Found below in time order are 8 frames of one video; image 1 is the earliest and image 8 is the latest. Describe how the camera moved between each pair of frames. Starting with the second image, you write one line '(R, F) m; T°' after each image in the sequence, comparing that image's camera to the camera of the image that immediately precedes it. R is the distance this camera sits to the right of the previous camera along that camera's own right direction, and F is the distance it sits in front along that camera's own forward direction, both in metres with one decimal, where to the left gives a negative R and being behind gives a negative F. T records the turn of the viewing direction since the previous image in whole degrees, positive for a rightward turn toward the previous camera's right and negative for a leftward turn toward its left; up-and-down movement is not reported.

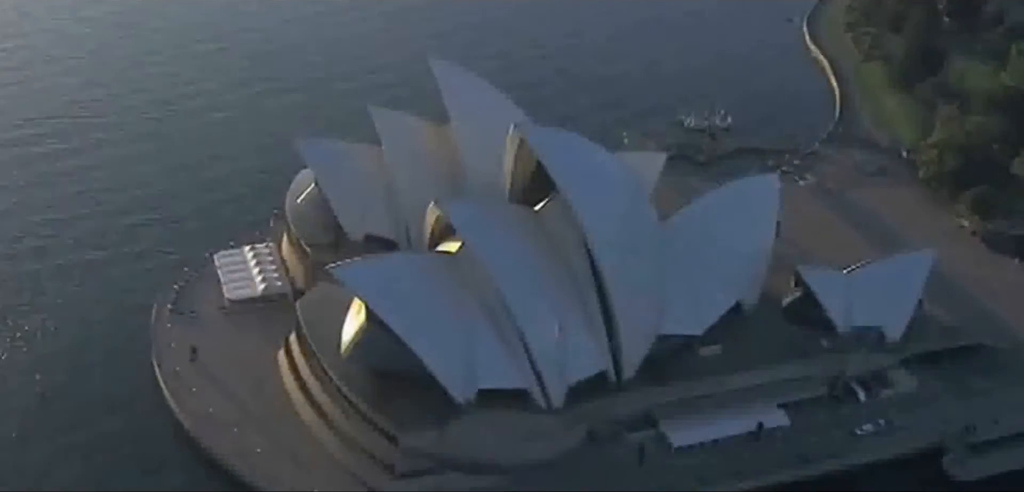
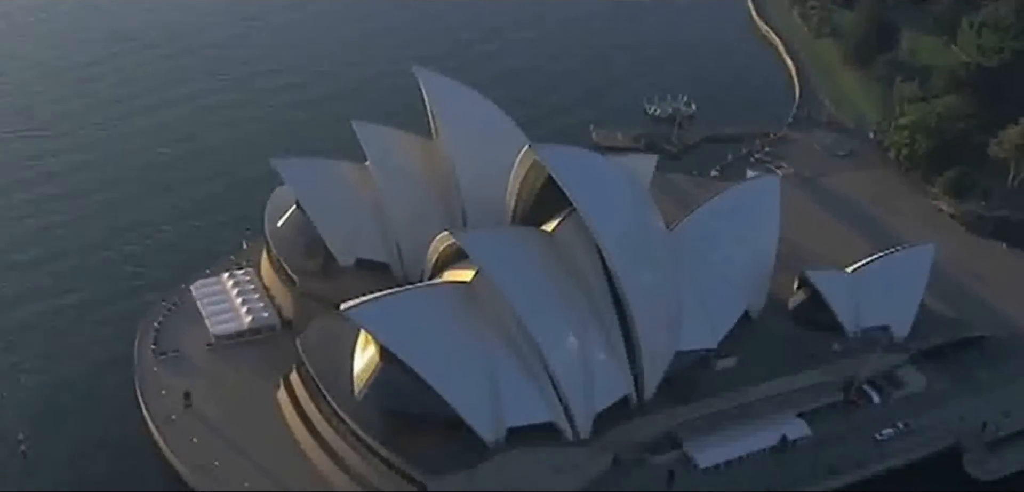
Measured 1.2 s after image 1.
(-4.0, +2.3) m; +5°
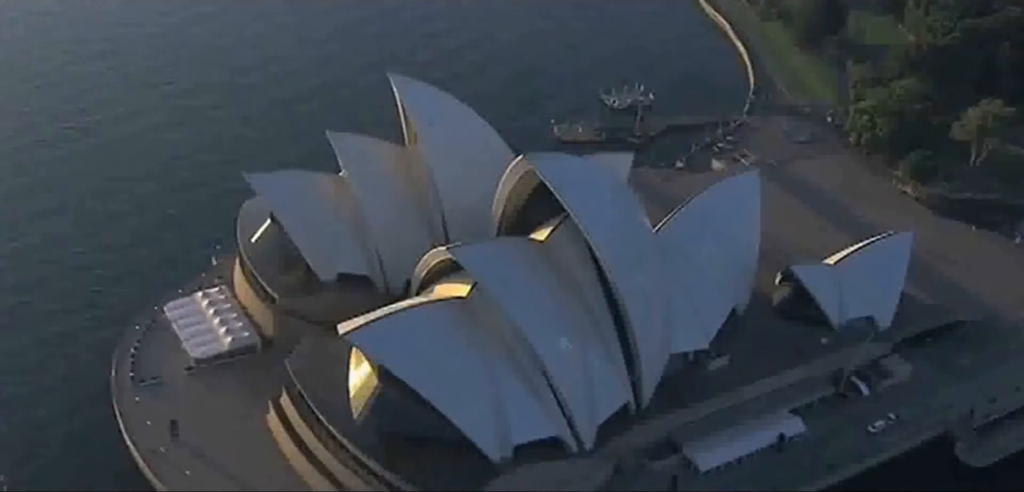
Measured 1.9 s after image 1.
(-2.5, +1.0) m; +4°
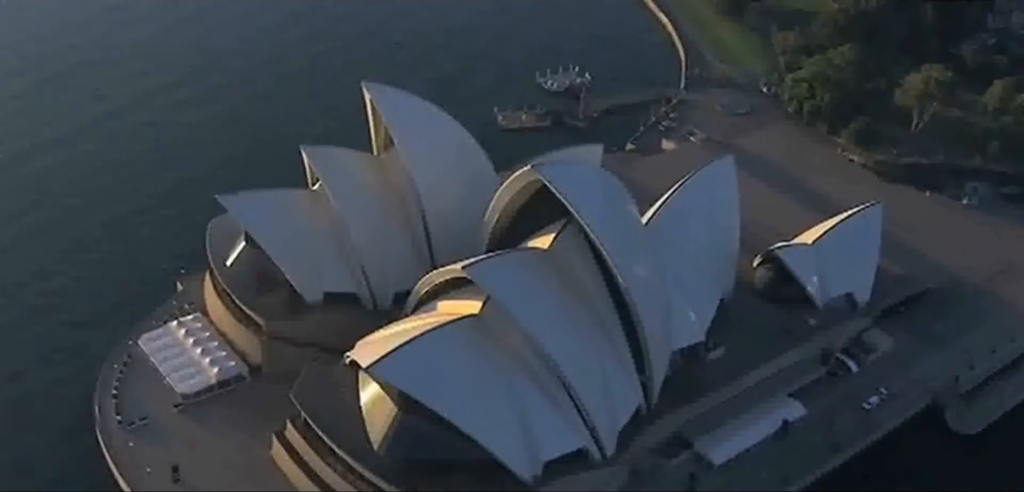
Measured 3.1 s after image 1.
(-4.5, +1.3) m; +6°
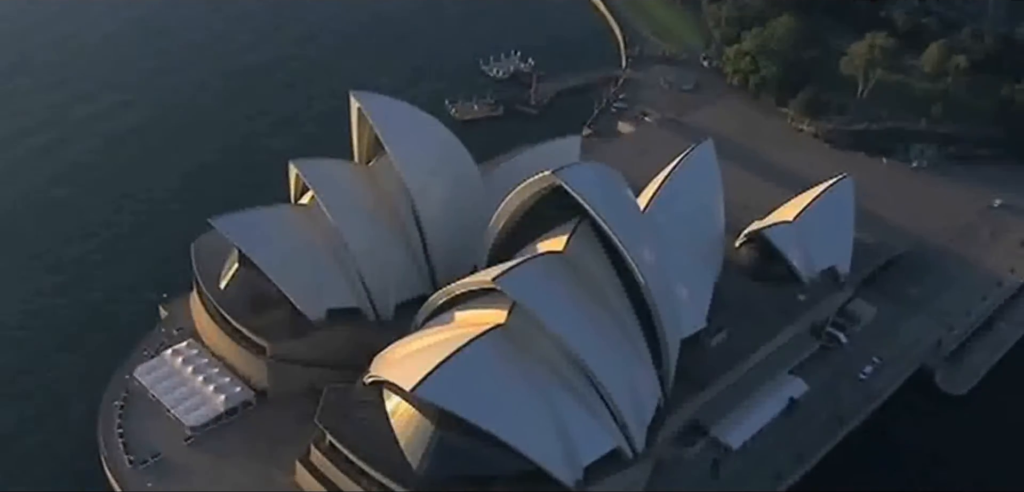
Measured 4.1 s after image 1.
(-4.5, +0.6) m; +6°
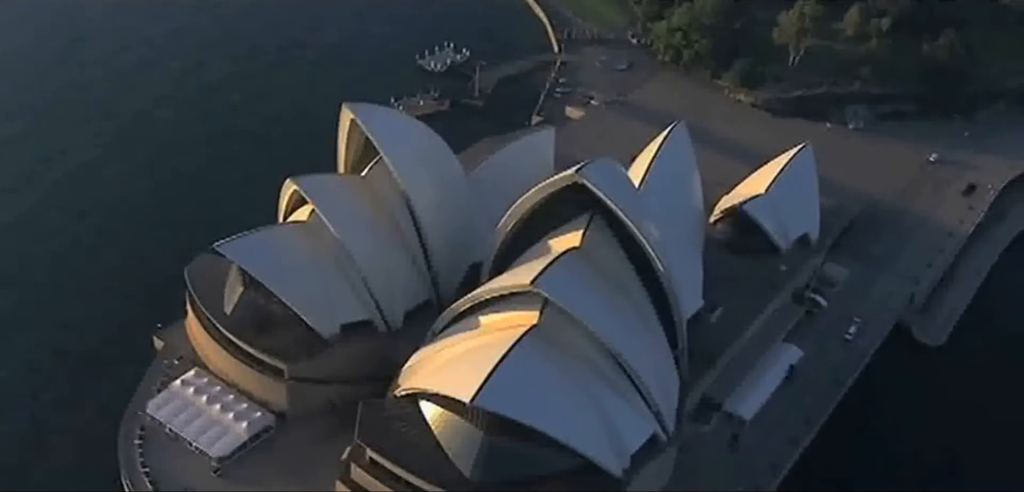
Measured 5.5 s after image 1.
(-5.3, 0.0) m; +7°
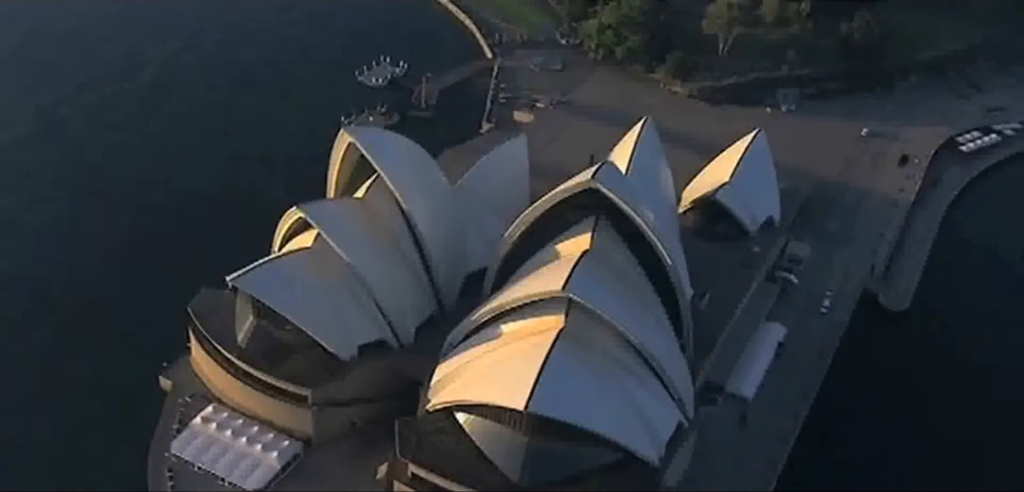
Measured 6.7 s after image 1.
(-5.0, -0.8) m; +6°
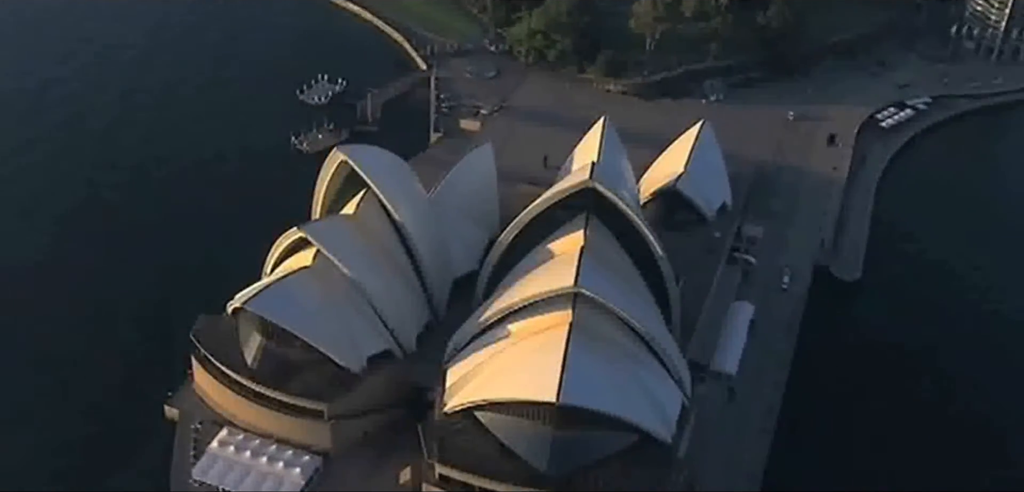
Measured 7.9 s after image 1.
(-4.4, -1.4) m; +6°
